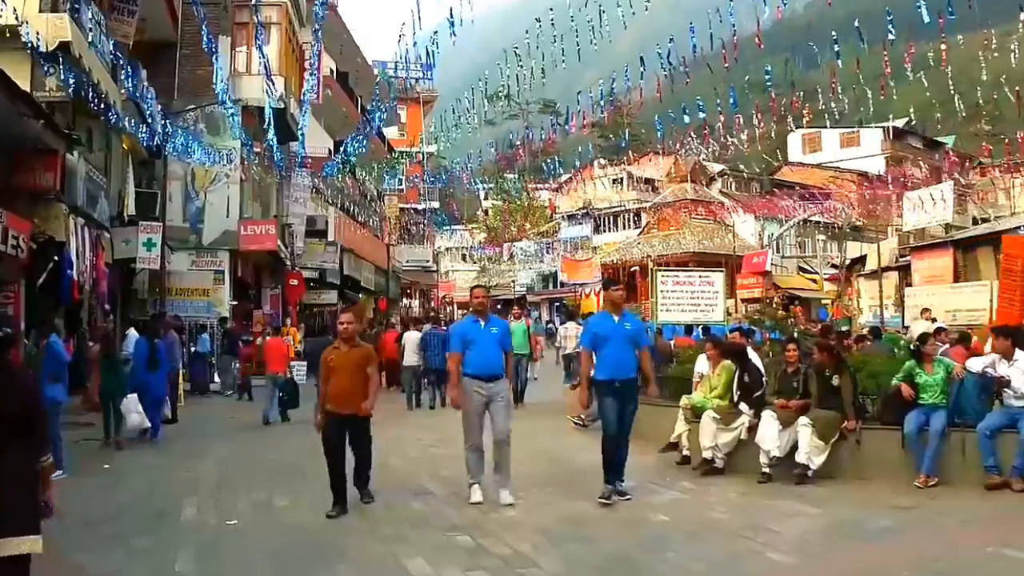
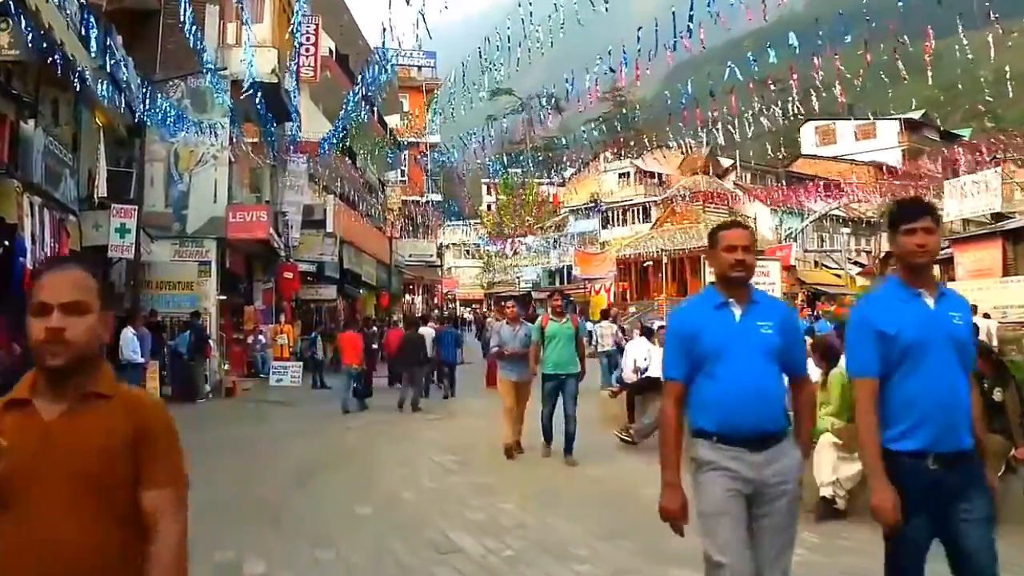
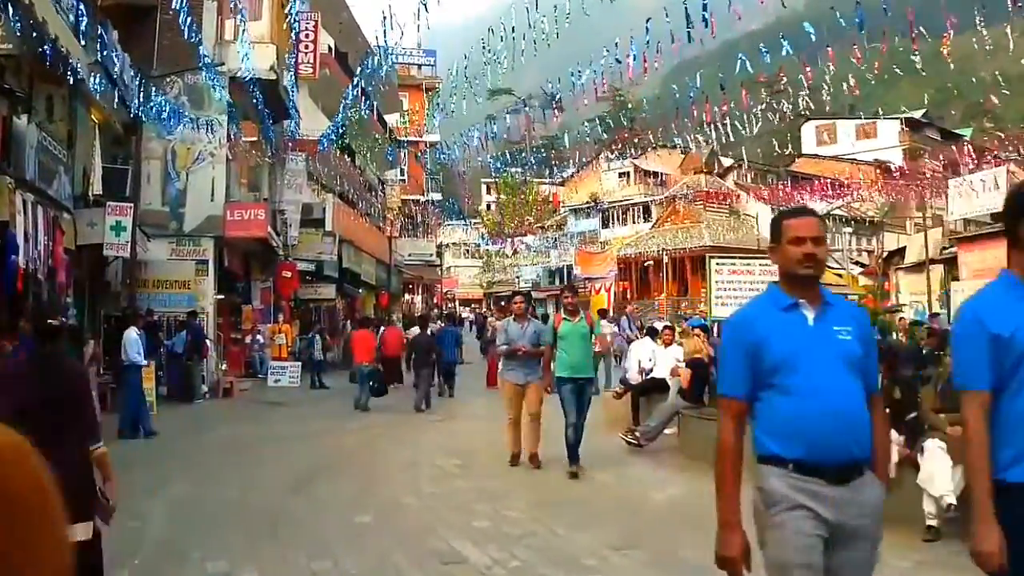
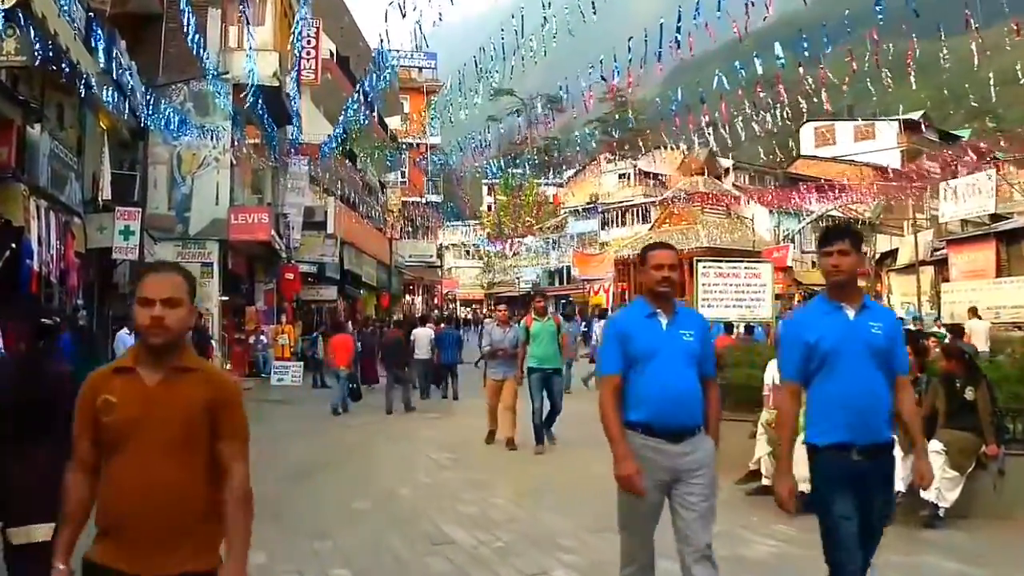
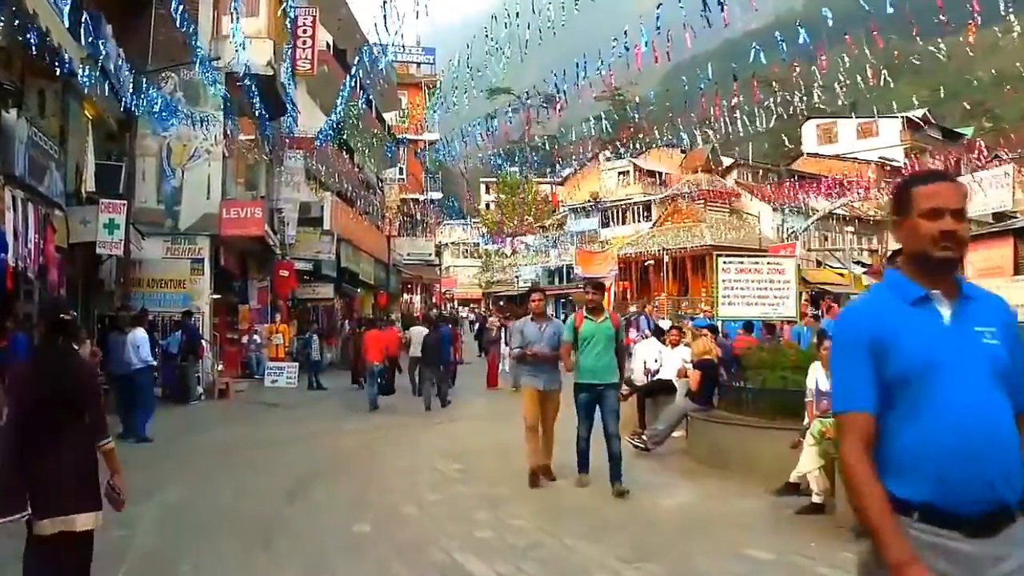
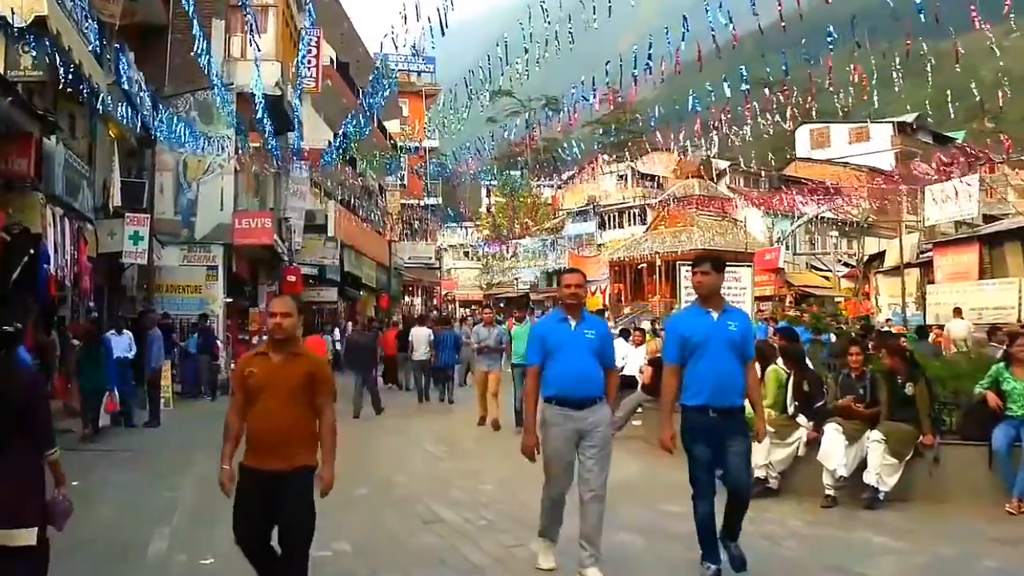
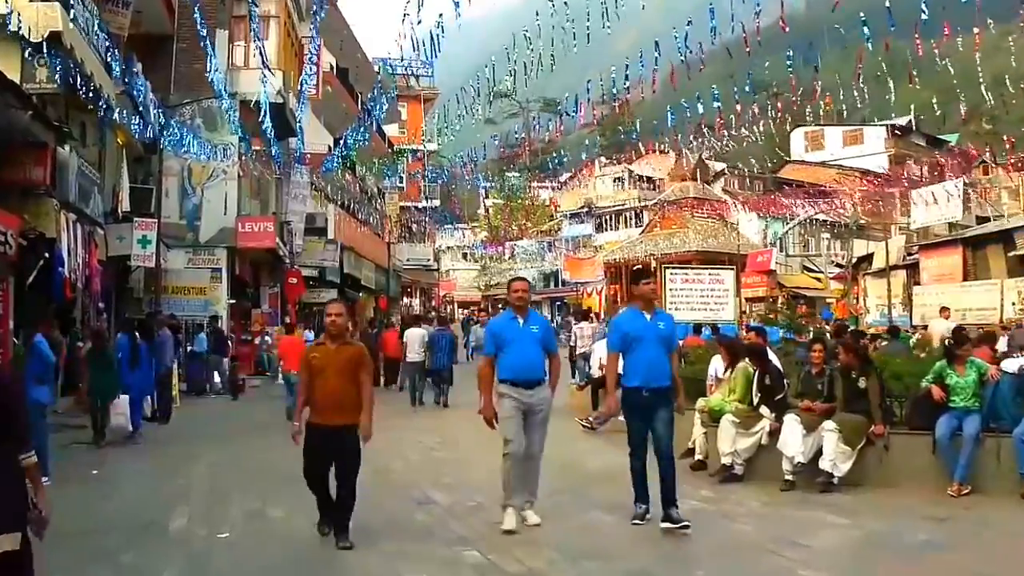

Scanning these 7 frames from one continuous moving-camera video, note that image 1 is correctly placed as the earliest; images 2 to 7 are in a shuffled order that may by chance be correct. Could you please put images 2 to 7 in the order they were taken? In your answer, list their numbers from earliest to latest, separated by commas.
7, 6, 4, 2, 3, 5
